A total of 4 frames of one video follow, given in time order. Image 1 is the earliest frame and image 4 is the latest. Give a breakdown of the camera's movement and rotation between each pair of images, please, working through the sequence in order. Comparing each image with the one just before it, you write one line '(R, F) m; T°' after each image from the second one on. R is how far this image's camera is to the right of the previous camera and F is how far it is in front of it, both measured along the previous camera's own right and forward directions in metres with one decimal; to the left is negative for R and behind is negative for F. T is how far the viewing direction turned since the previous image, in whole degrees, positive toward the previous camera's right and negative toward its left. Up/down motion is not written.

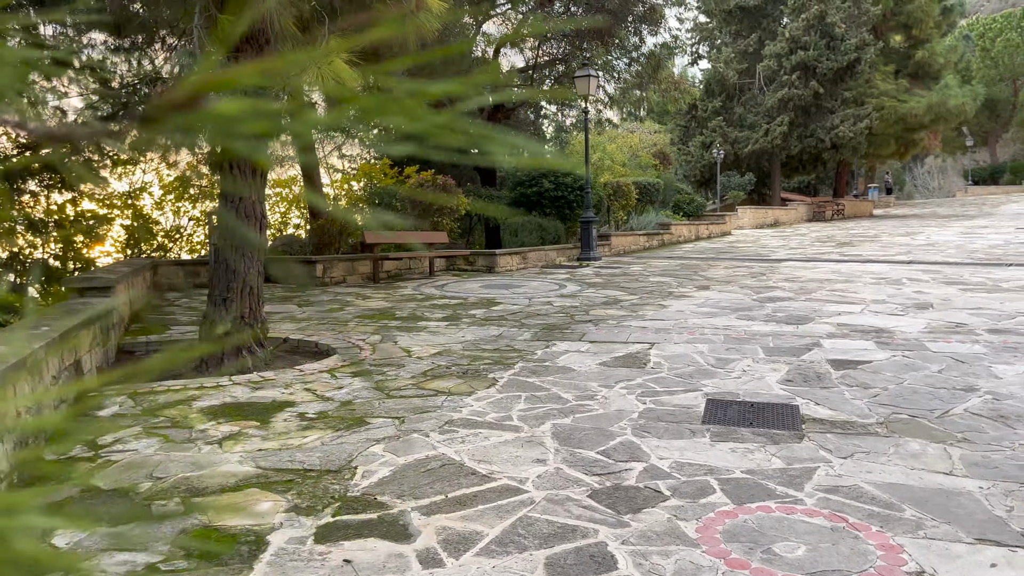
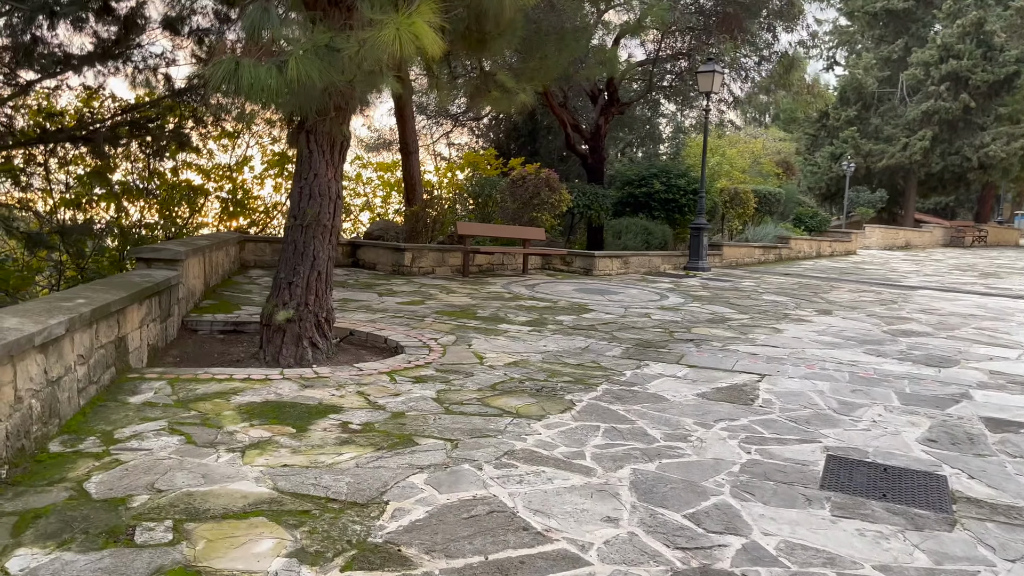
(+0.1, +0.6) m; -7°
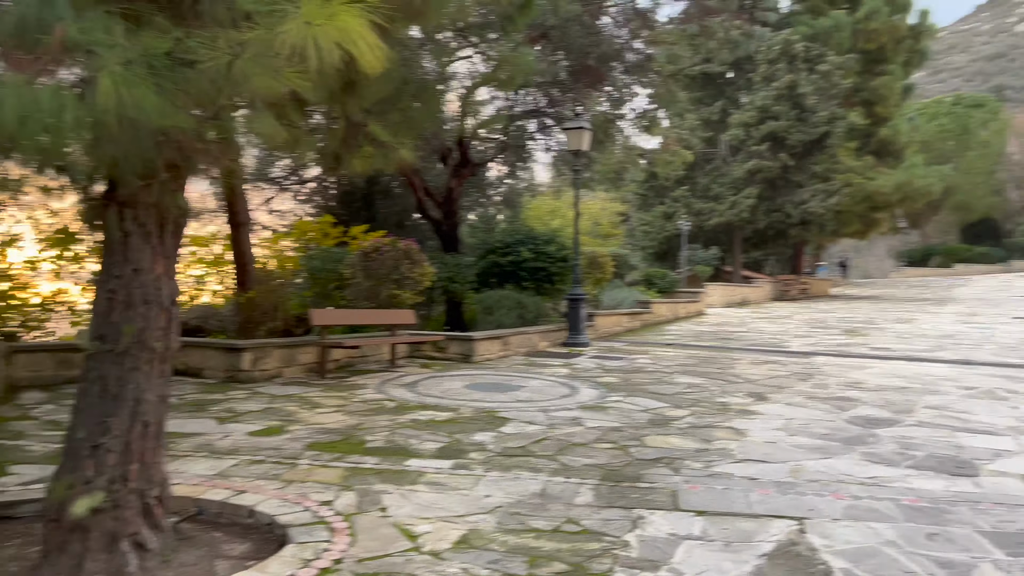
(-0.5, +1.5) m; +13°
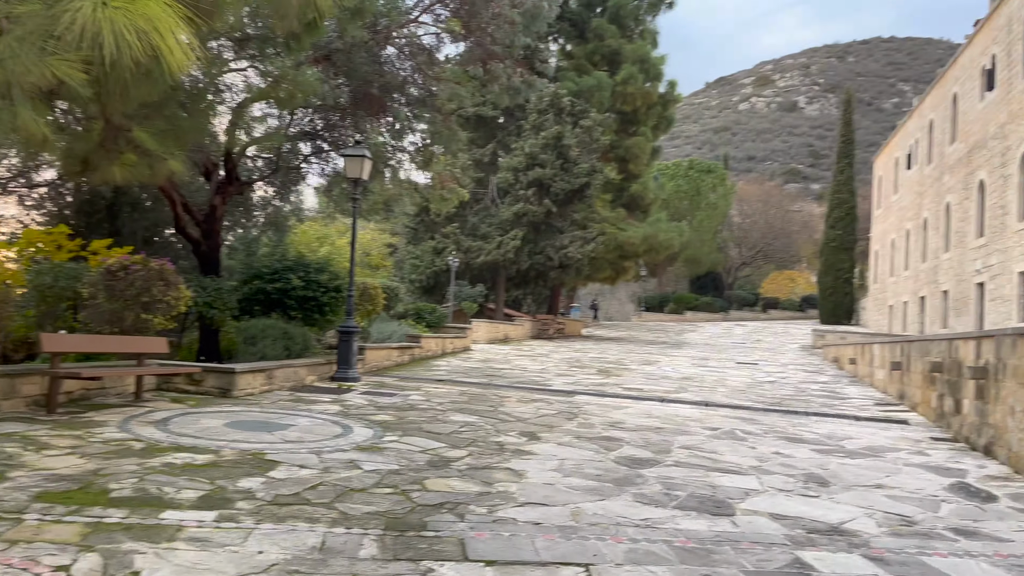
(-0.1, +0.2) m; +17°
